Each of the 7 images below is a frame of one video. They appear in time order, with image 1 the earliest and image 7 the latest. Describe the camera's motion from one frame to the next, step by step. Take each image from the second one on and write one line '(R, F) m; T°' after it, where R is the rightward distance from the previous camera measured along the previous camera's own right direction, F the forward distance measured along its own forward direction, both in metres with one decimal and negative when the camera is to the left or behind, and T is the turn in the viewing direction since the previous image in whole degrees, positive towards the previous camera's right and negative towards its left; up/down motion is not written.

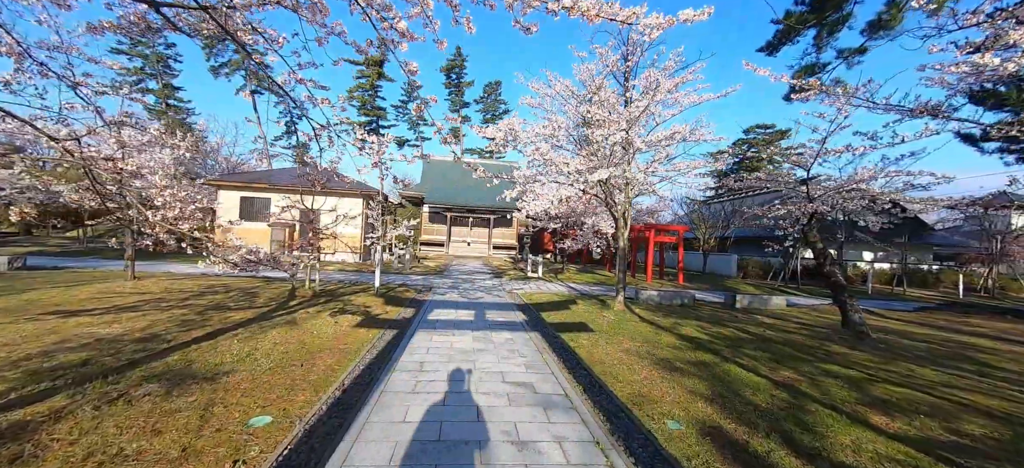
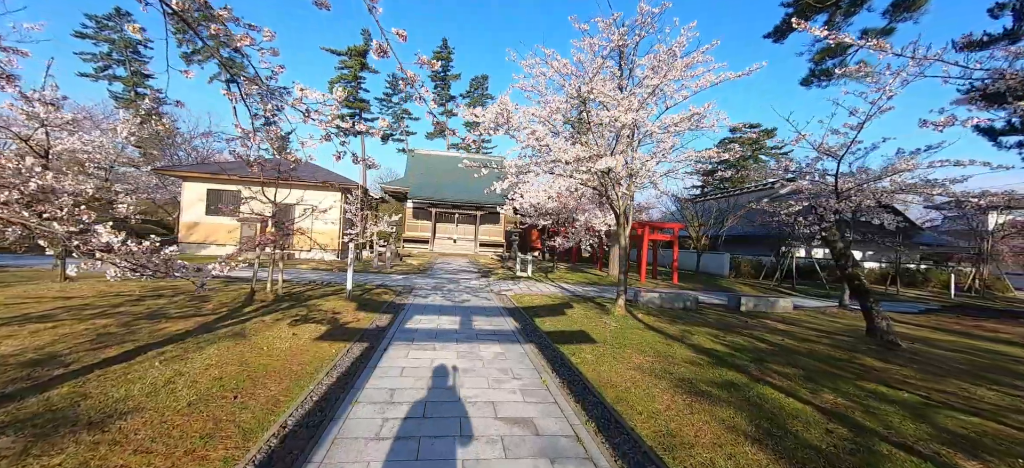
(-0.1, +0.8) m; +2°
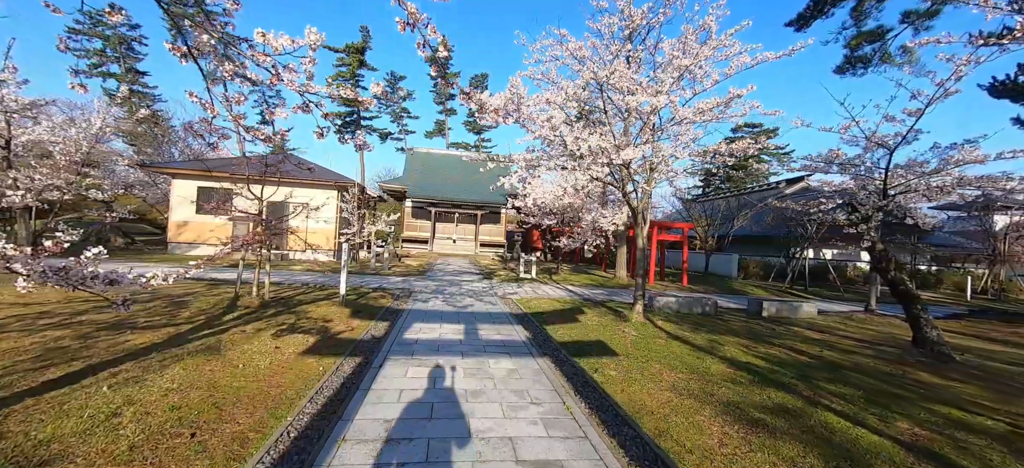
(-0.2, +0.6) m; 0°
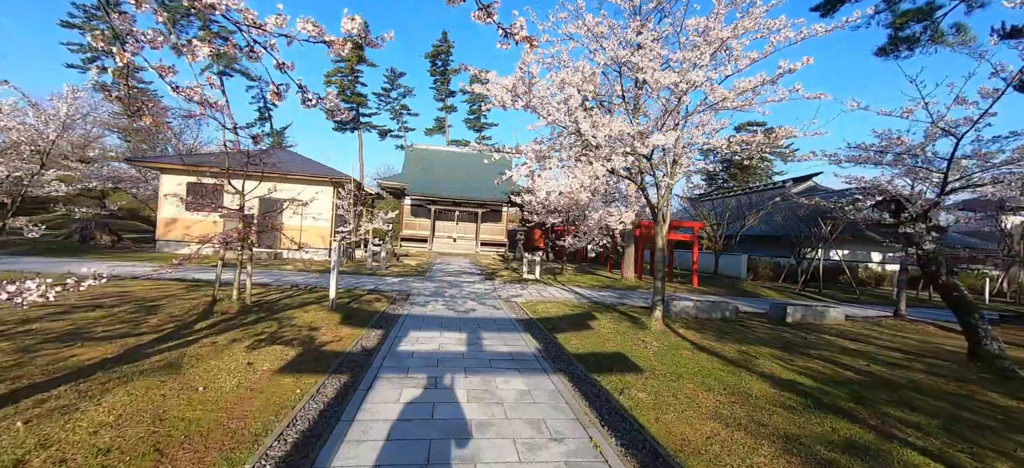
(-0.1, +0.6) m; 0°
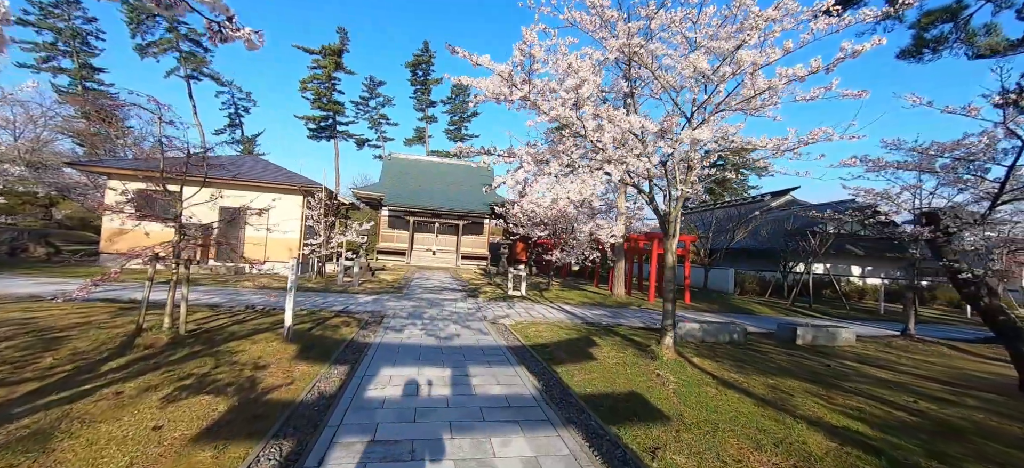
(-0.2, +0.8) m; +3°
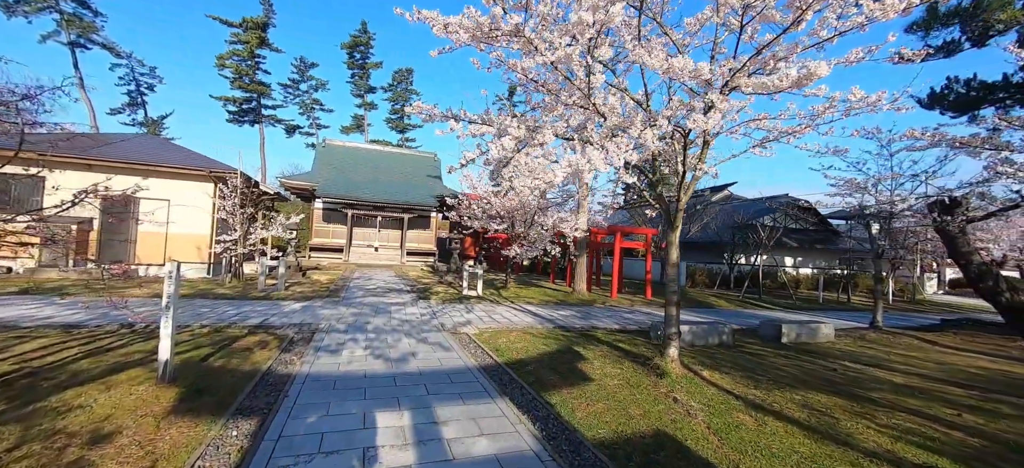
(-0.3, +1.1) m; +8°
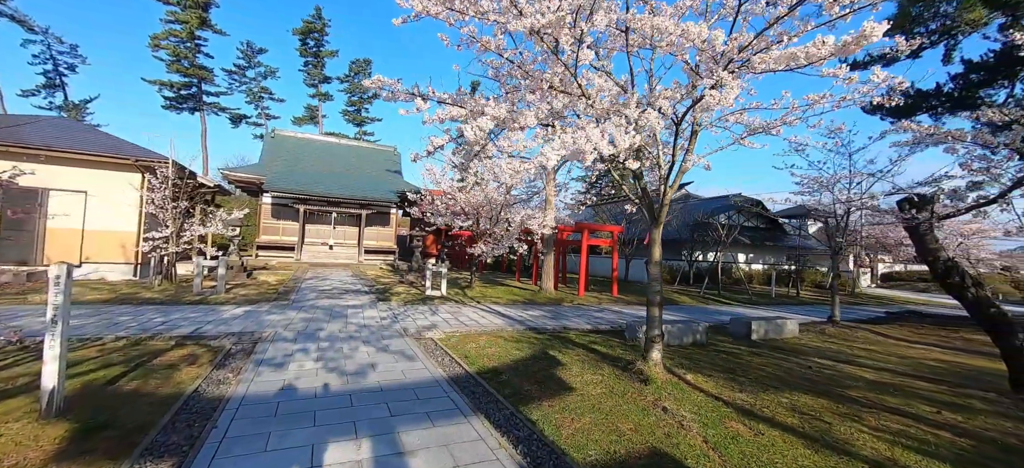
(-0.1, +0.4) m; +6°
